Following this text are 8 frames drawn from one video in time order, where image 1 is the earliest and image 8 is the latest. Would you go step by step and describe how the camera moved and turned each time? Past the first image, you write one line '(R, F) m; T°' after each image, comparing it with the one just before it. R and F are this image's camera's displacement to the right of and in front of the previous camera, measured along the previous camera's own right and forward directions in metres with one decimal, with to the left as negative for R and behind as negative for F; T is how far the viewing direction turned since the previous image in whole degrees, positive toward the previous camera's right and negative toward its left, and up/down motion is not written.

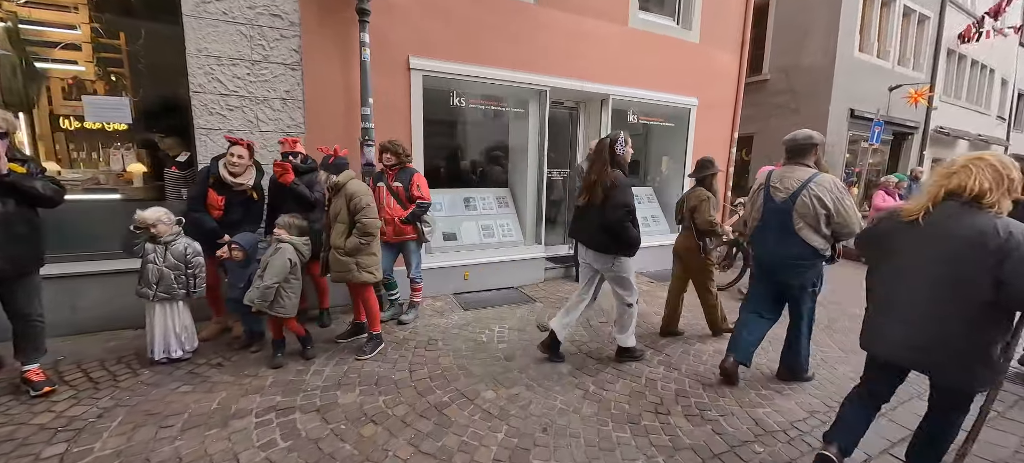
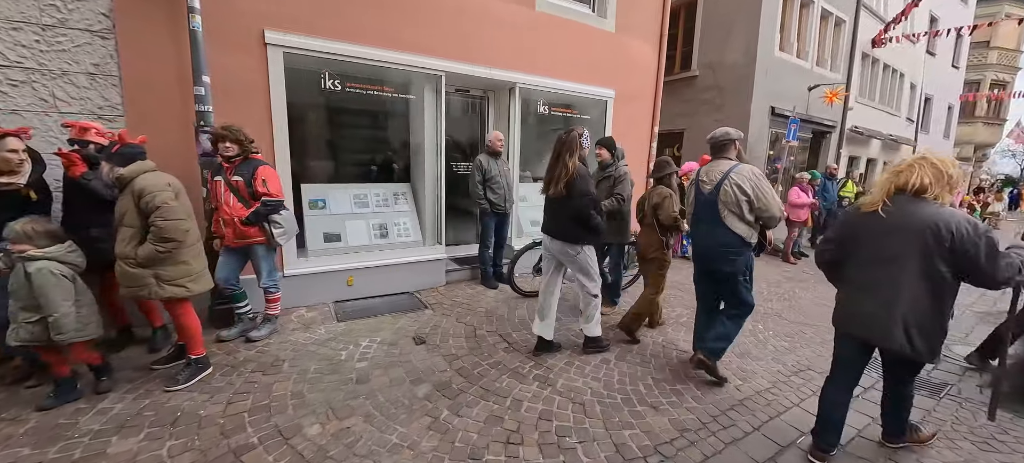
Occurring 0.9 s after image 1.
(+0.7, +0.3) m; +5°
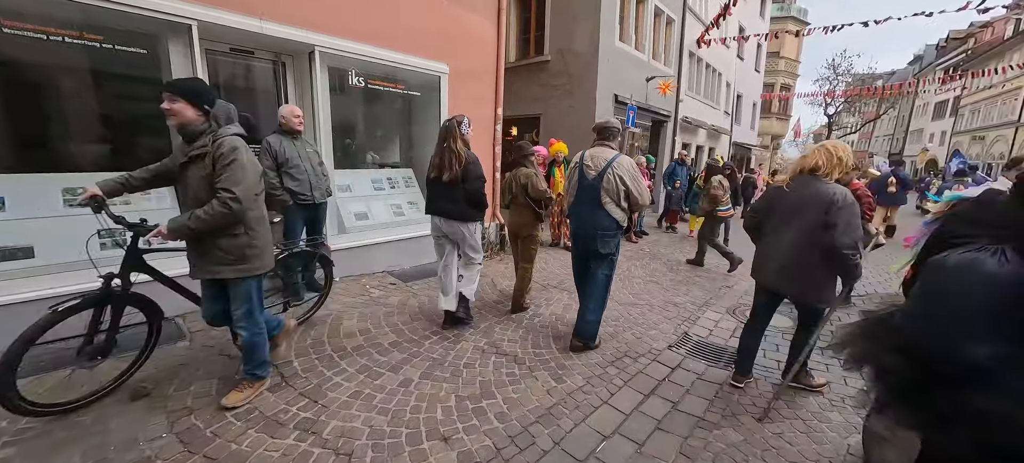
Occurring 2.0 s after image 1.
(+0.7, +0.4) m; +16°
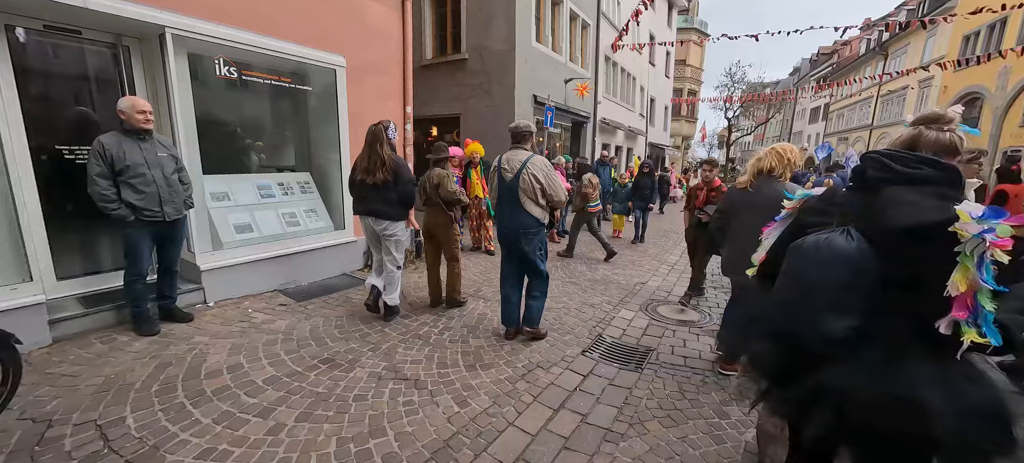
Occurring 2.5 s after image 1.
(+0.2, +0.2) m; +9°
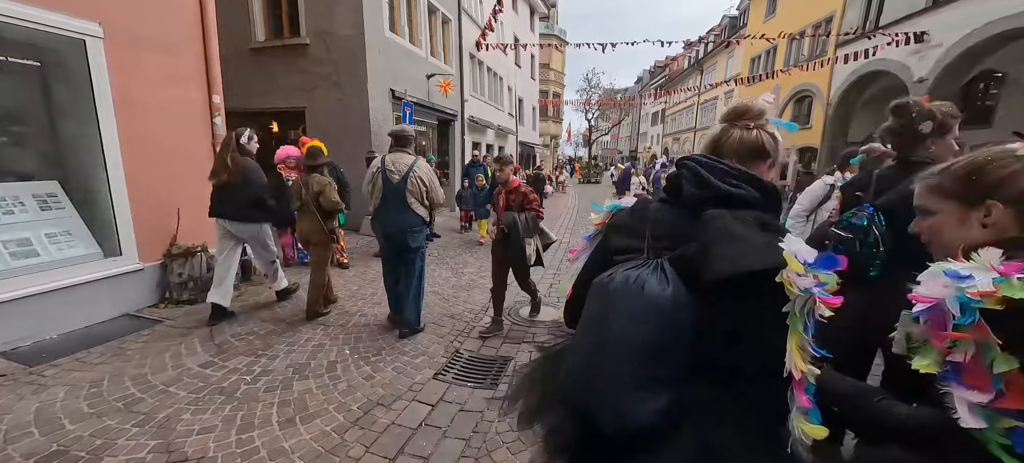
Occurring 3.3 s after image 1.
(+0.4, +0.3) m; +17°
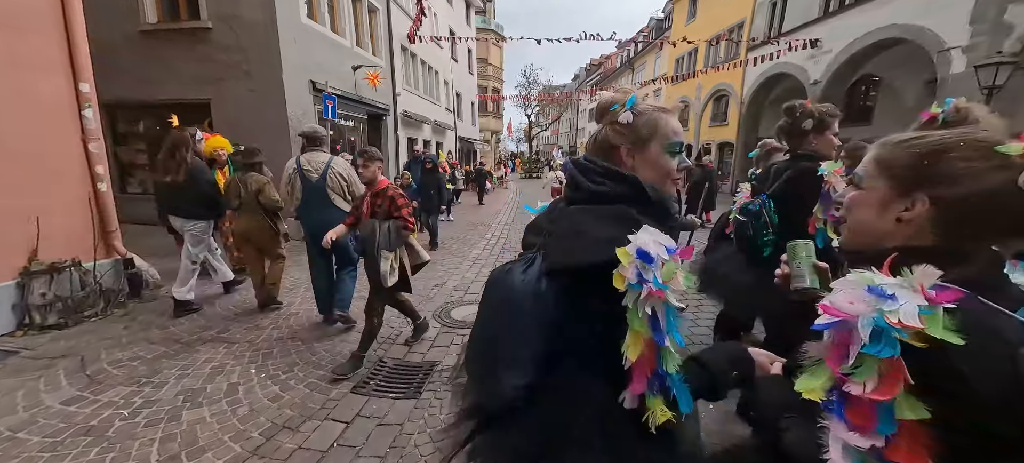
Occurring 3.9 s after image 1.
(+0.2, +0.1) m; +8°
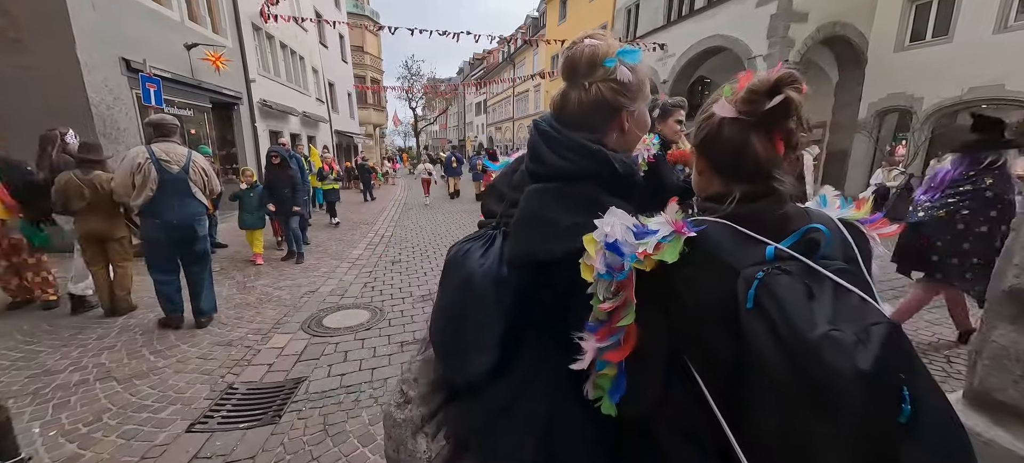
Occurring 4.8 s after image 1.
(+0.2, +0.1) m; +15°
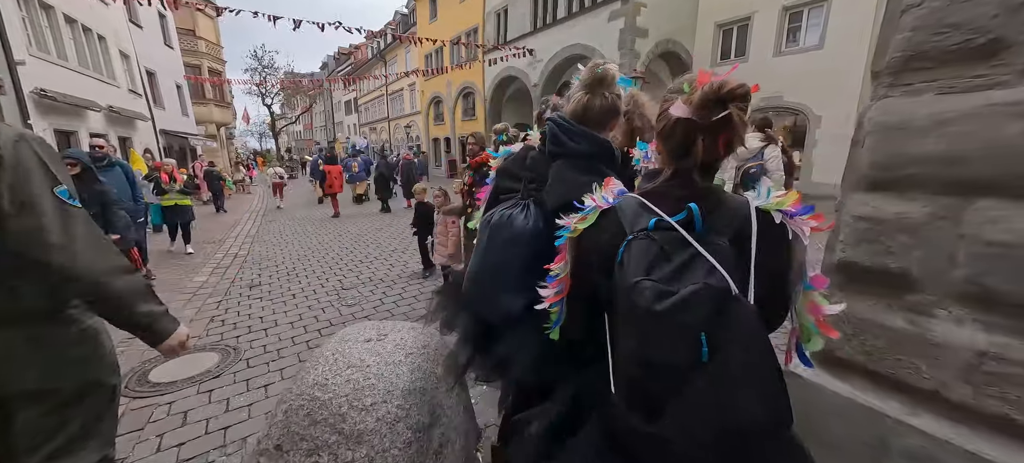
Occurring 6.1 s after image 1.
(0.0, +0.3) m; +17°
